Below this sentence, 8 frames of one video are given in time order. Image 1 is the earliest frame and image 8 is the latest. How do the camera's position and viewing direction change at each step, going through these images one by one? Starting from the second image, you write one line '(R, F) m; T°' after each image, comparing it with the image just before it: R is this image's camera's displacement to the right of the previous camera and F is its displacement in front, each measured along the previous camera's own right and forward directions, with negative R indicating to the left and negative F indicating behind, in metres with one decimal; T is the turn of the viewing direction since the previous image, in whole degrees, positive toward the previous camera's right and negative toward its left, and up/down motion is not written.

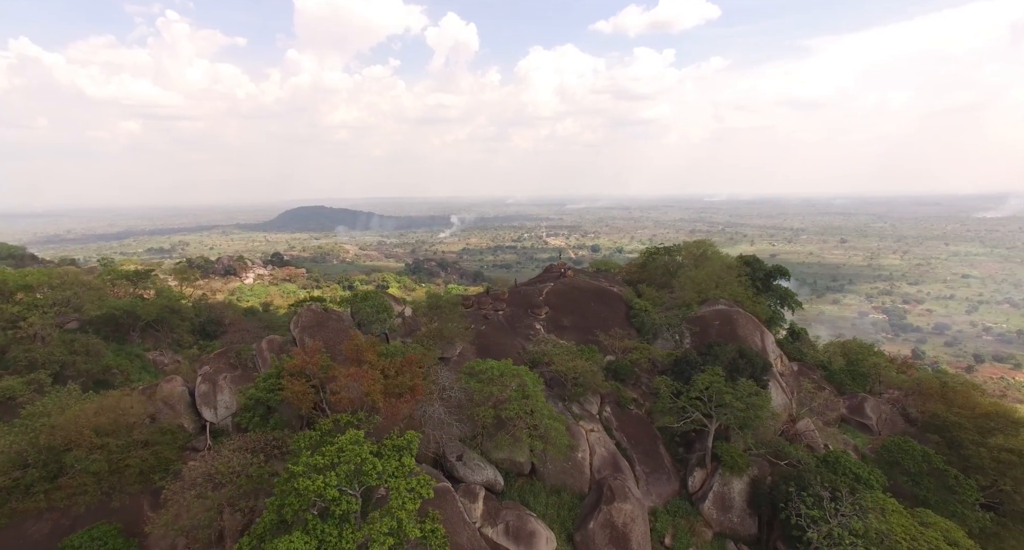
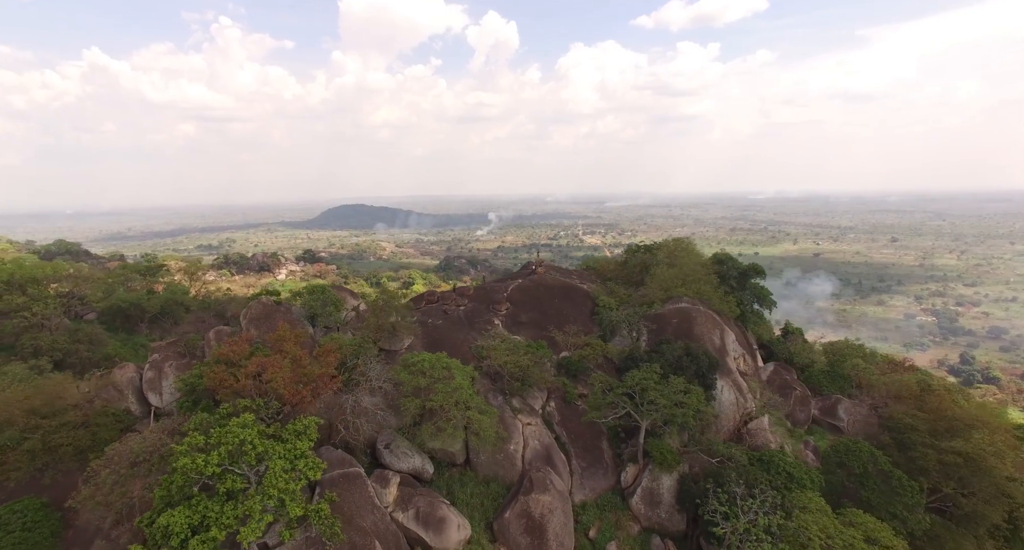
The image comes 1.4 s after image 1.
(+2.6, -0.2) m; -3°
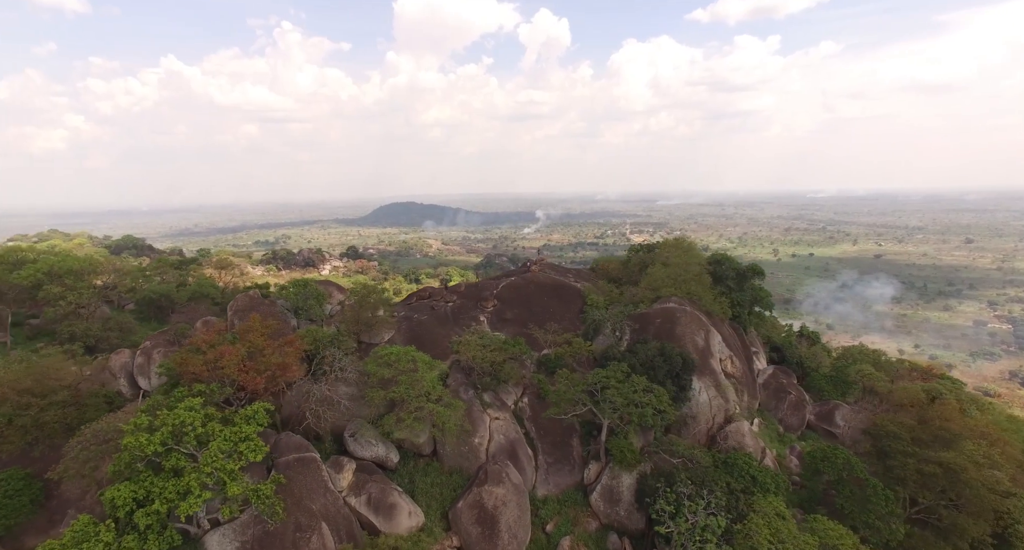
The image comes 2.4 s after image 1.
(+2.0, -0.2) m; -4°
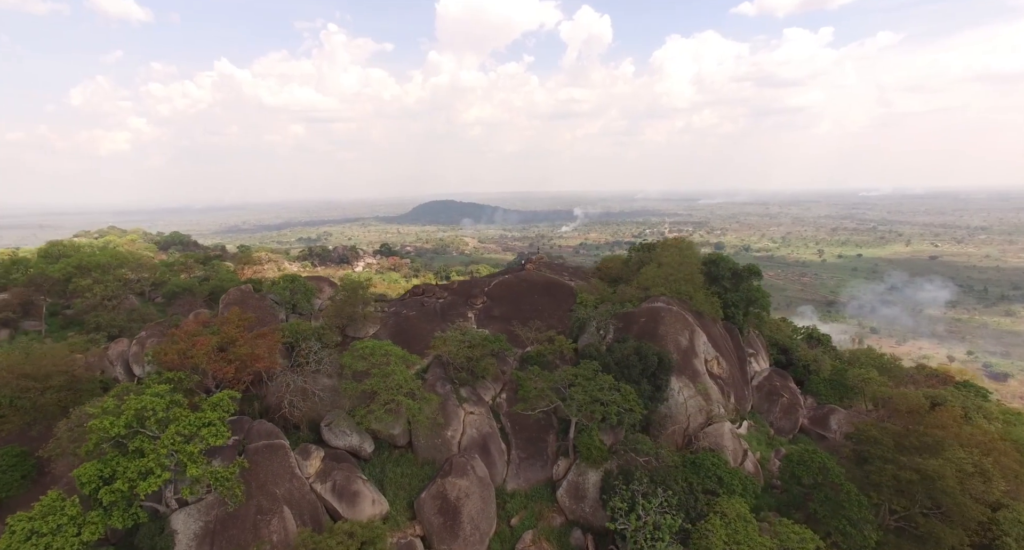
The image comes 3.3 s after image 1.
(+1.6, -0.2) m; -3°
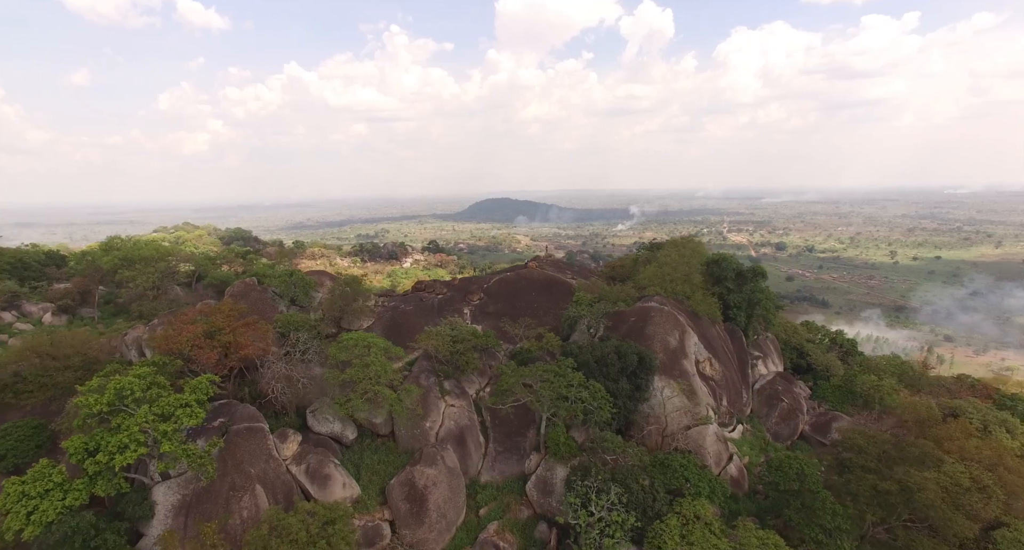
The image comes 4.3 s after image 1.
(+2.0, -0.2) m; -5°
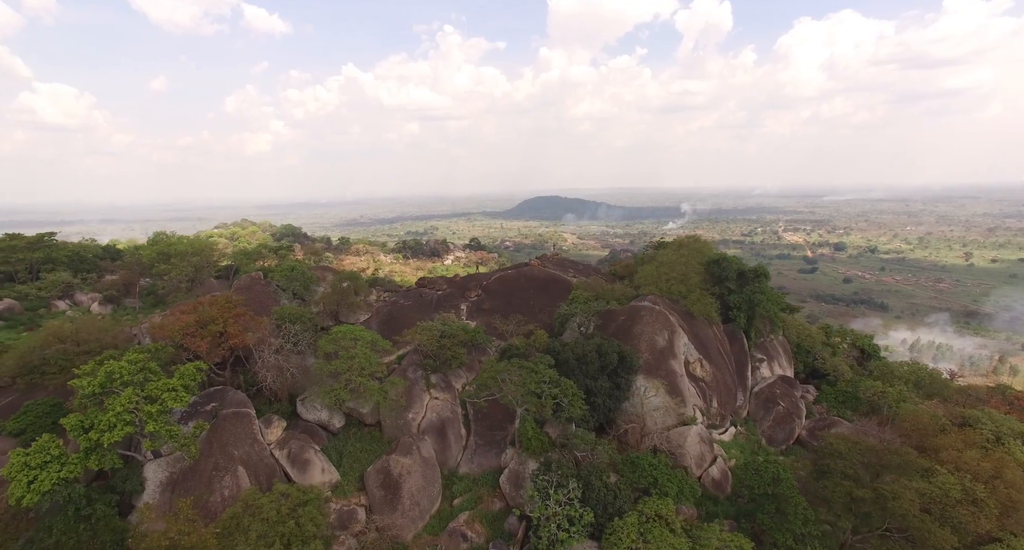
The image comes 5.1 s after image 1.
(+1.7, -0.2) m; -4°
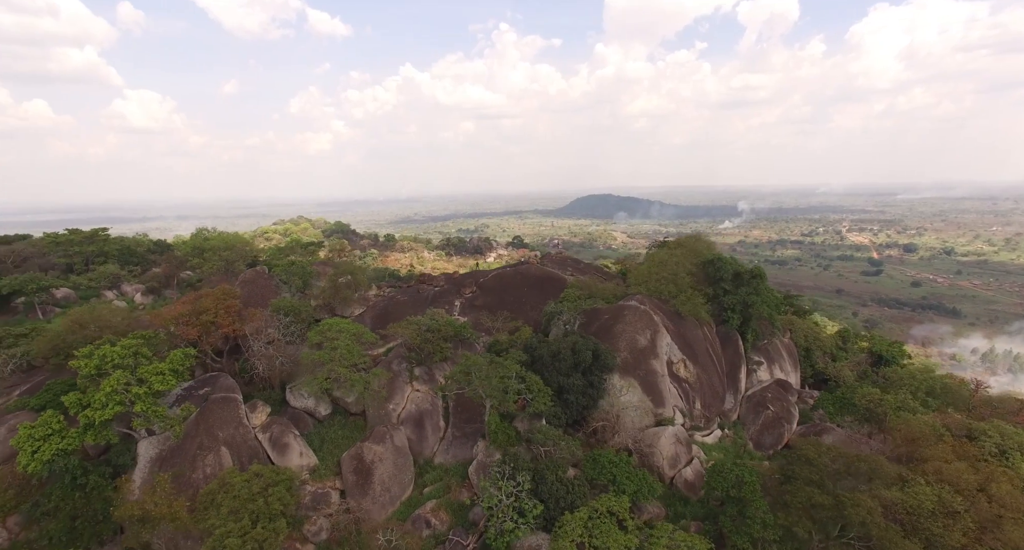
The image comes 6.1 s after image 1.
(+2.0, -0.3) m; -4°
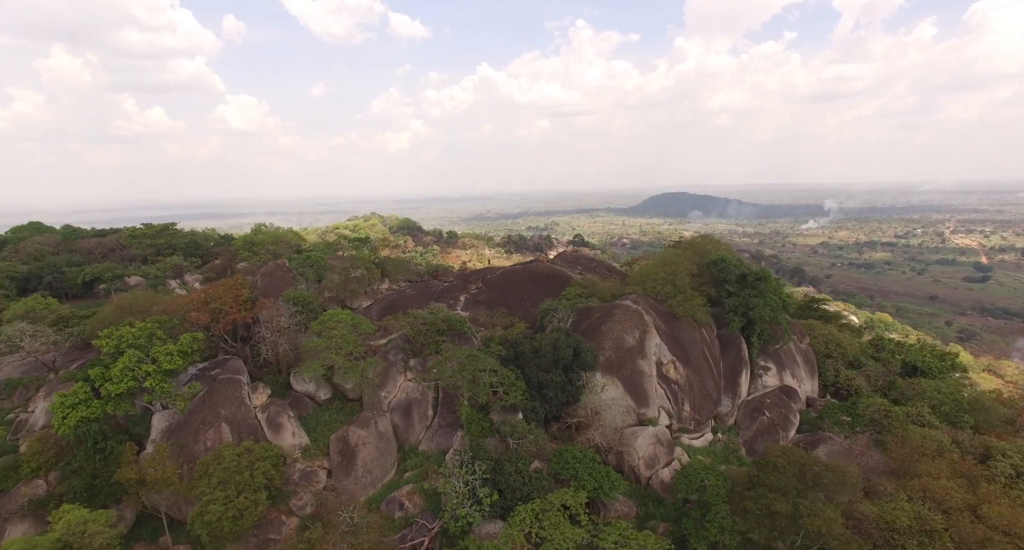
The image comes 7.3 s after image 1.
(+2.3, -0.3) m; -6°
